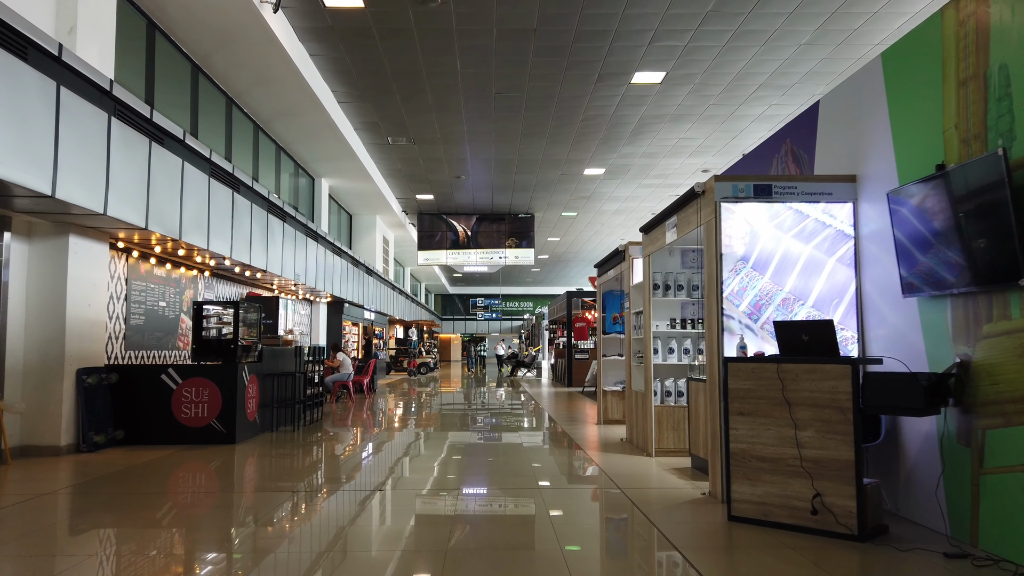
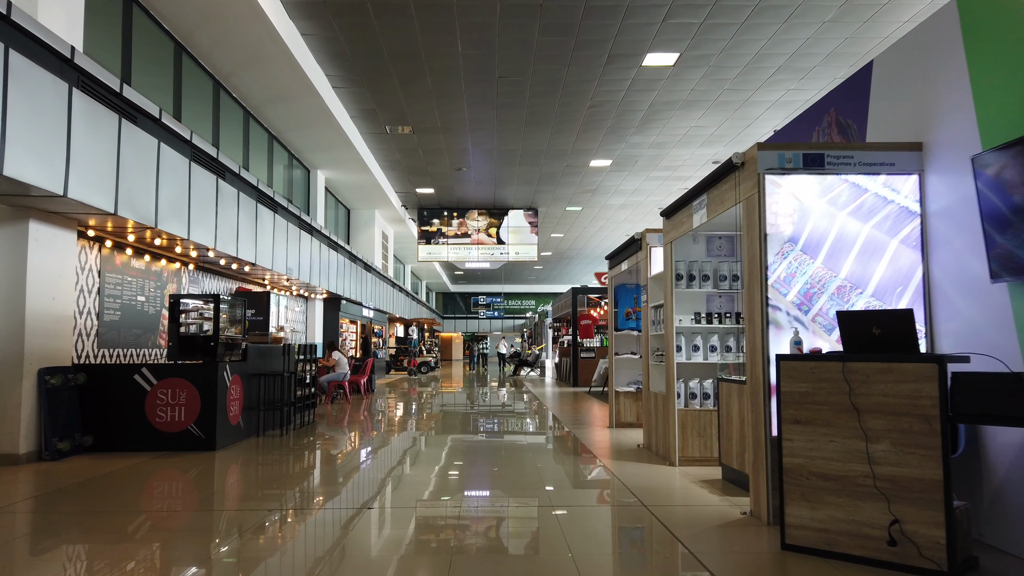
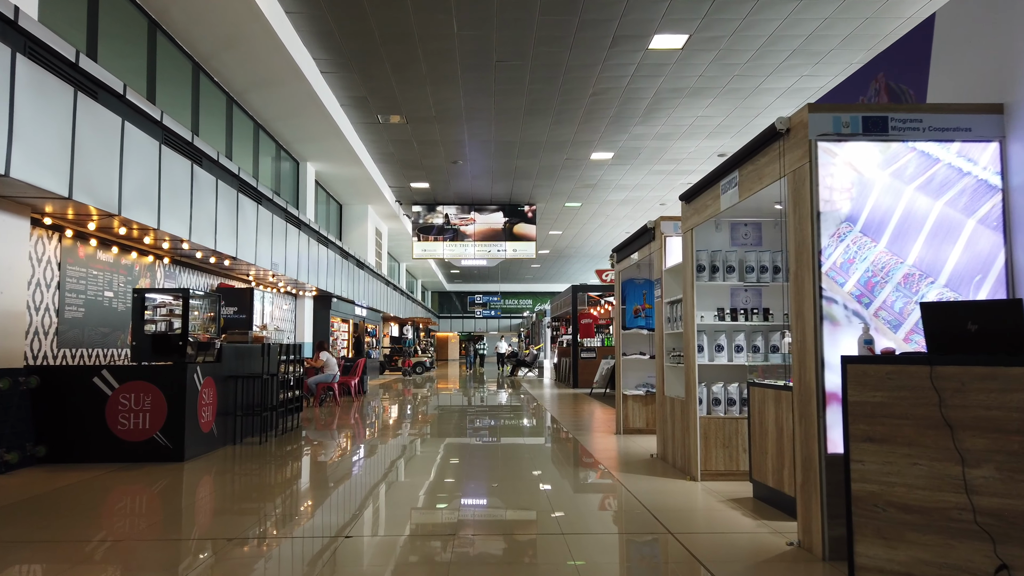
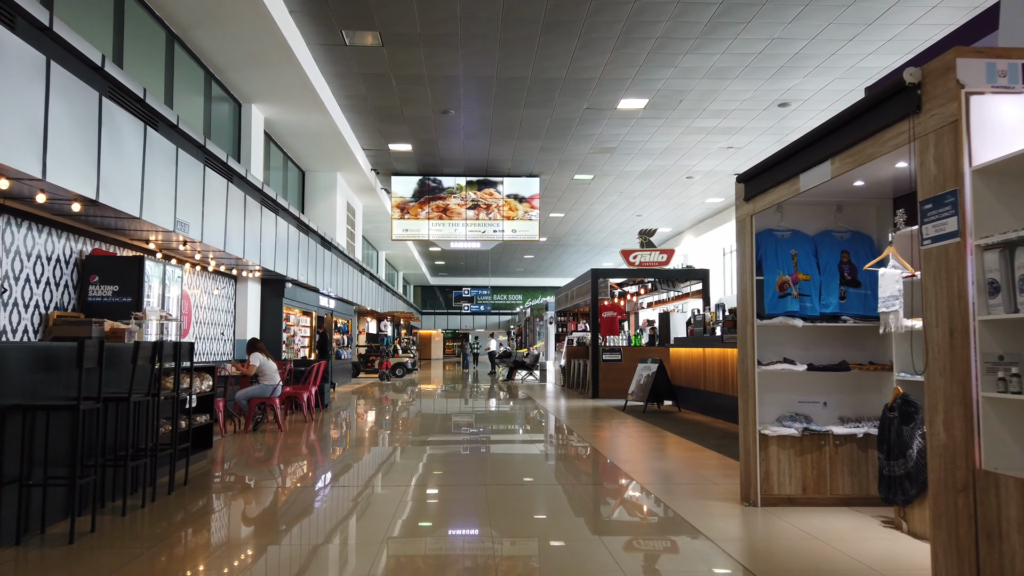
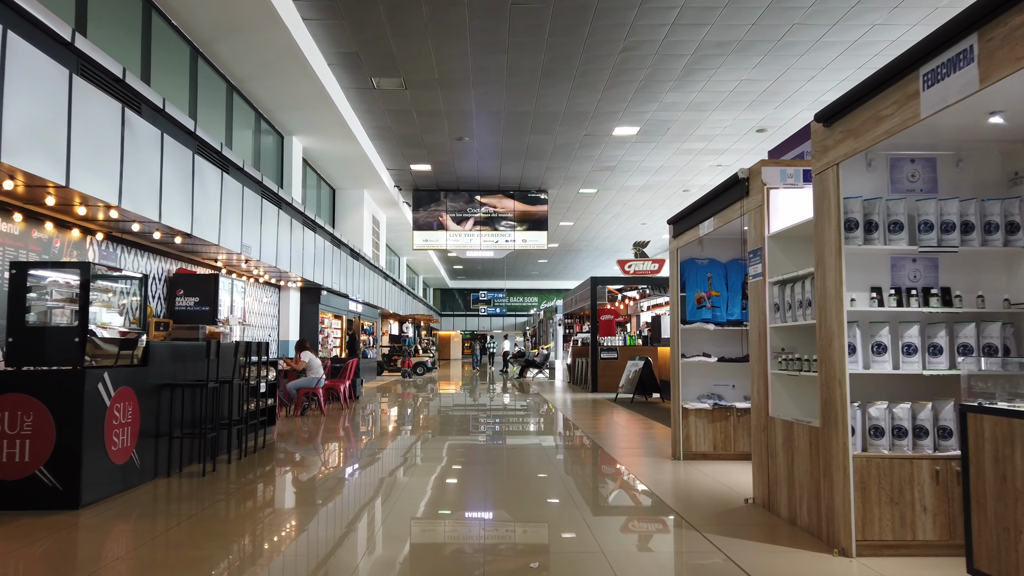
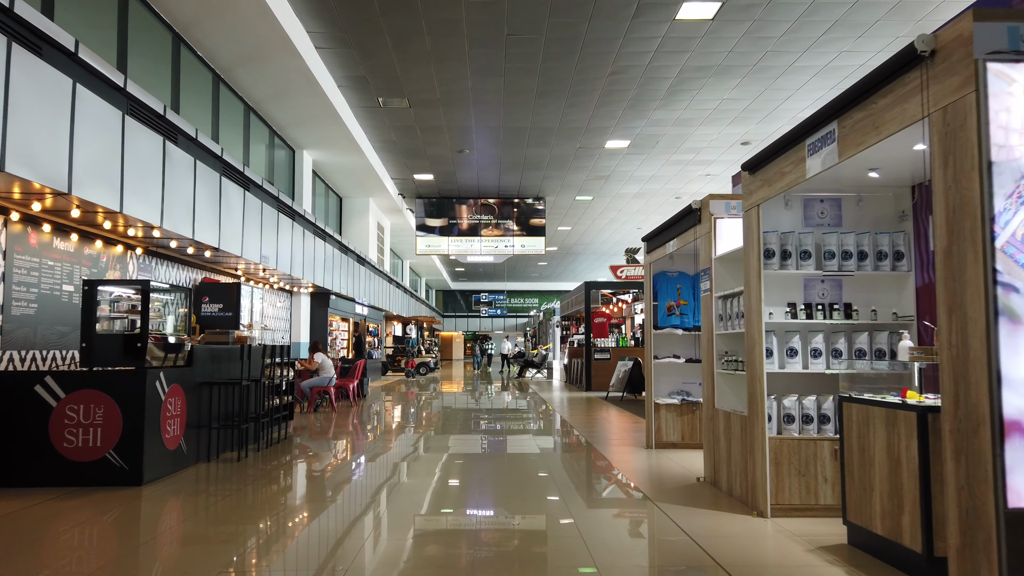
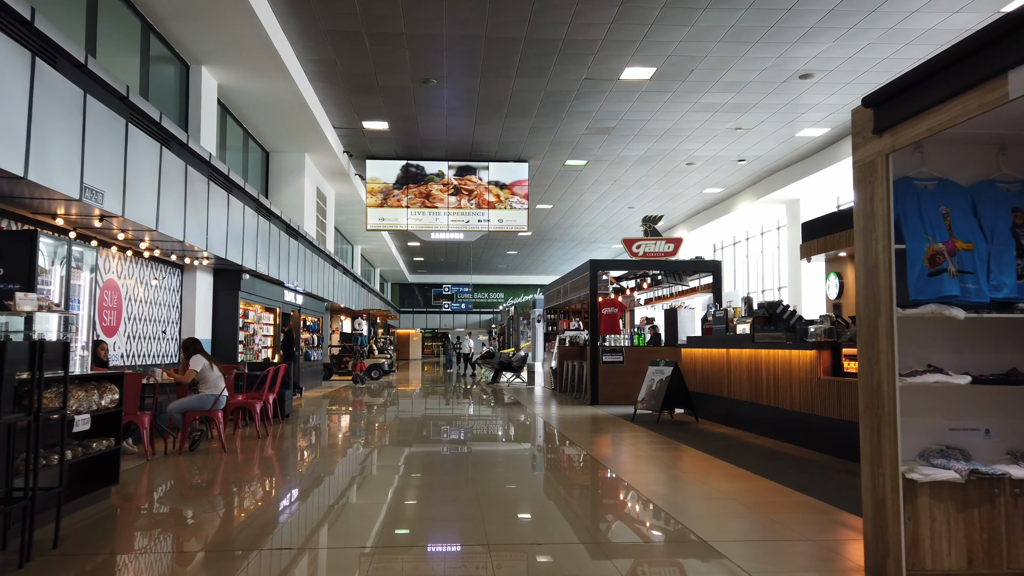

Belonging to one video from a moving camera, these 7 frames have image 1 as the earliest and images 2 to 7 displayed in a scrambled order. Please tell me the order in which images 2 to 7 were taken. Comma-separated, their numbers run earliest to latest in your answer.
2, 3, 6, 5, 4, 7
